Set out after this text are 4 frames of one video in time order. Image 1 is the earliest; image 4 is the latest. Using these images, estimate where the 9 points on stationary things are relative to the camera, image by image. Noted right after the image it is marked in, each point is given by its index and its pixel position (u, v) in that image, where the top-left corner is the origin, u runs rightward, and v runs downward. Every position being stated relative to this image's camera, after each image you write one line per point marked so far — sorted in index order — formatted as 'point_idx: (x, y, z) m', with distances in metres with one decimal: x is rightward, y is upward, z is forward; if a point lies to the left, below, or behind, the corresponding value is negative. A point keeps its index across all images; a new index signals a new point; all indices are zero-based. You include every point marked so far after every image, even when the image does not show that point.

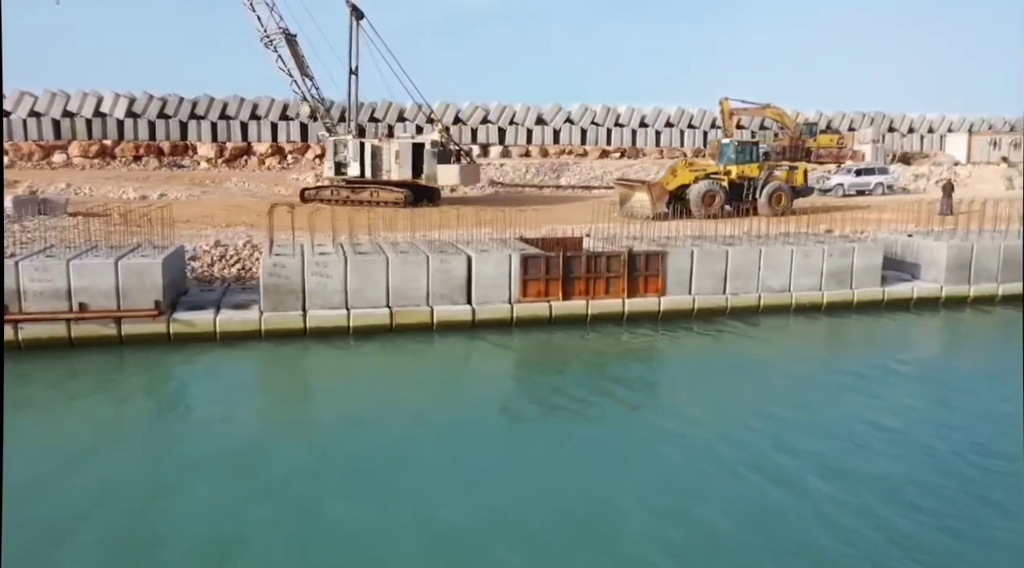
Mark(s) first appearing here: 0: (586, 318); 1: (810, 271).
0: (+0.9, -0.4, +9.6) m
1: (+3.9, +0.2, +10.4) m
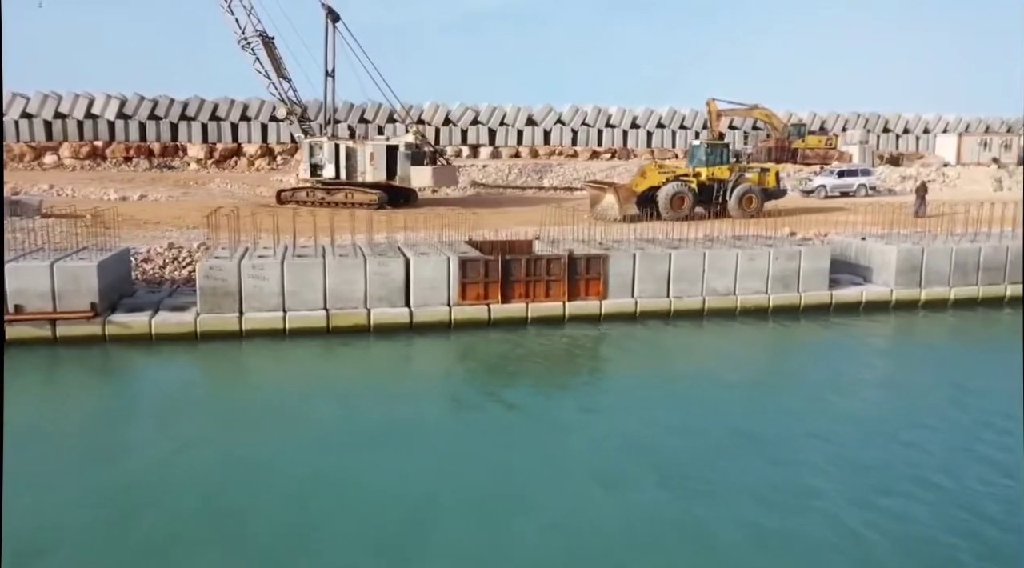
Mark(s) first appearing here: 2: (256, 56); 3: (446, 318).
0: (+0.2, -0.4, +9.6) m
1: (+3.2, +0.1, +10.4) m
2: (-6.0, +5.4, +18.7) m
3: (-0.8, -0.4, +9.4) m
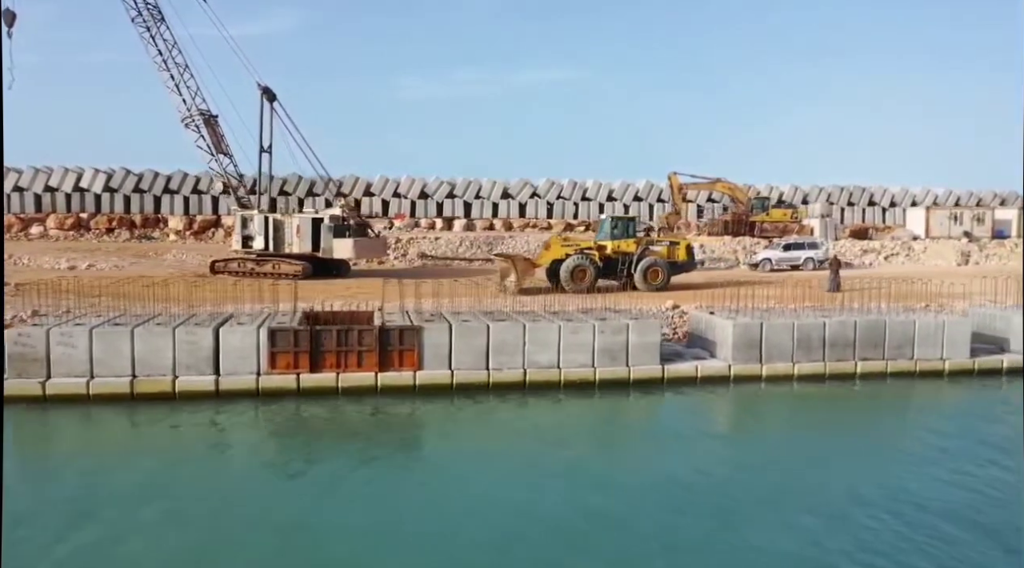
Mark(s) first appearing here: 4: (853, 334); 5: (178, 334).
0: (-2.2, -1.3, +9.8) m
1: (+0.9, -0.8, +10.4) m
2: (-7.7, +3.7, +19.7) m
3: (-3.1, -1.2, +9.6) m
4: (+4.7, -0.7, +11.0) m
5: (-4.0, -0.6, +9.5) m
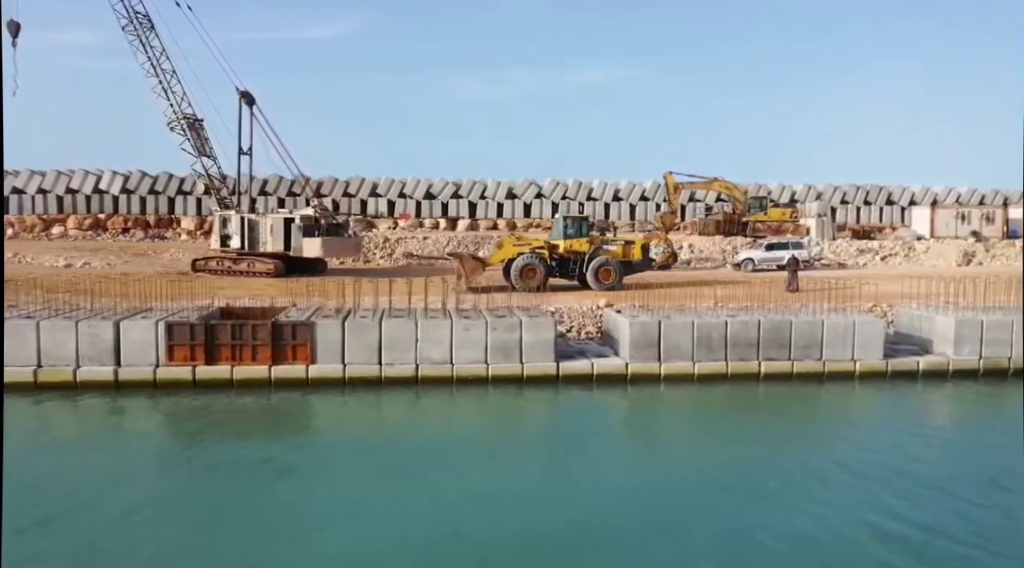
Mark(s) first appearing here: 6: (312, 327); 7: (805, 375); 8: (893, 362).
0: (-3.6, -1.3, +10.2) m
1: (-0.5, -0.8, +10.6) m
2: (-8.4, +3.8, +20.5) m
3: (-4.6, -1.2, +10.1) m
4: (+3.4, -0.7, +10.9) m
5: (-5.4, -0.5, +10.0) m
6: (-2.6, -0.6, +10.3) m
7: (+4.0, -1.3, +10.9) m
8: (+5.3, -1.1, +11.1) m
